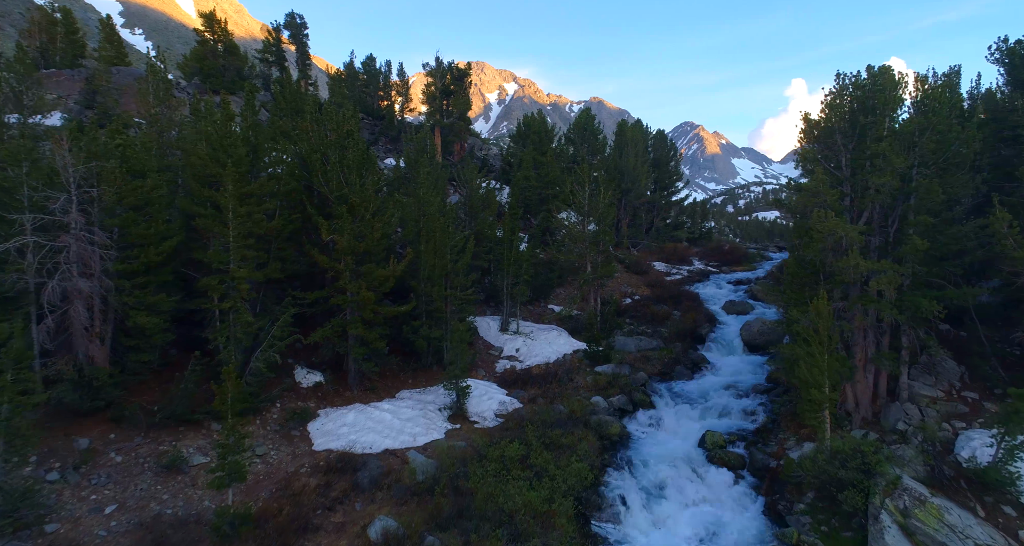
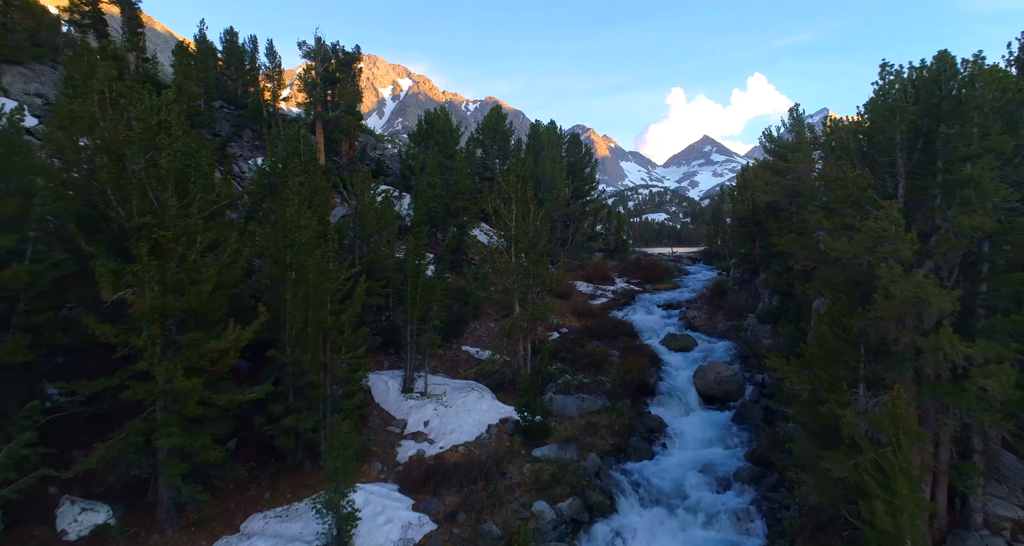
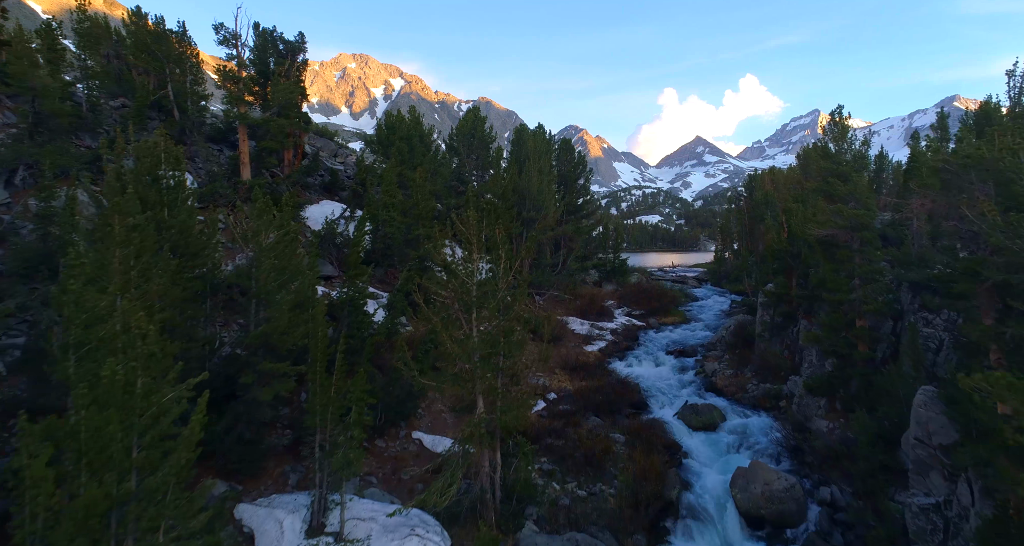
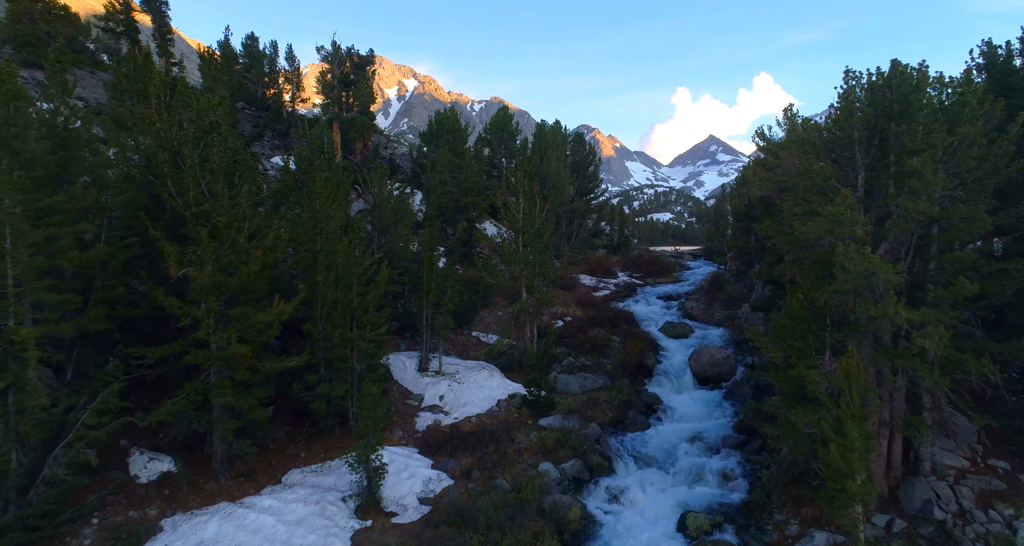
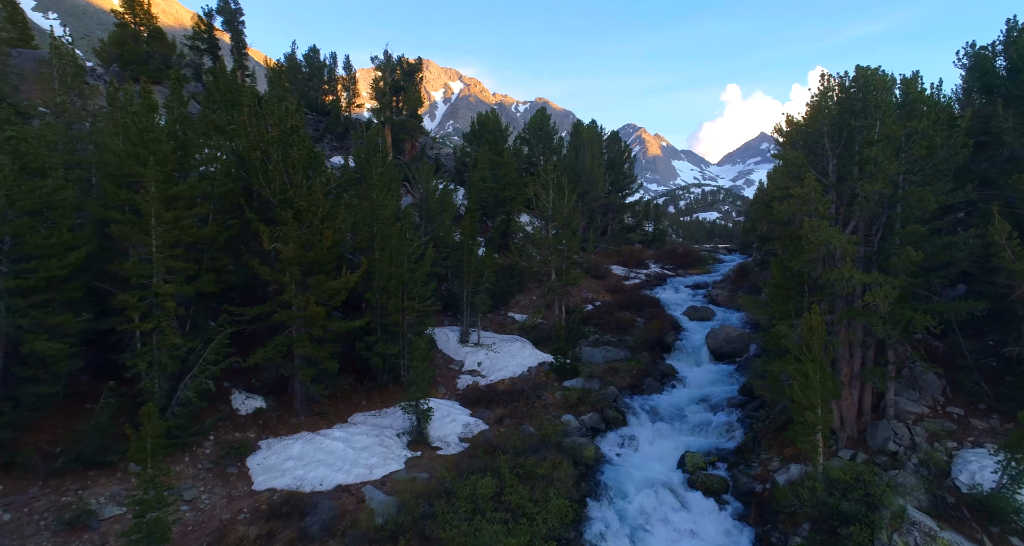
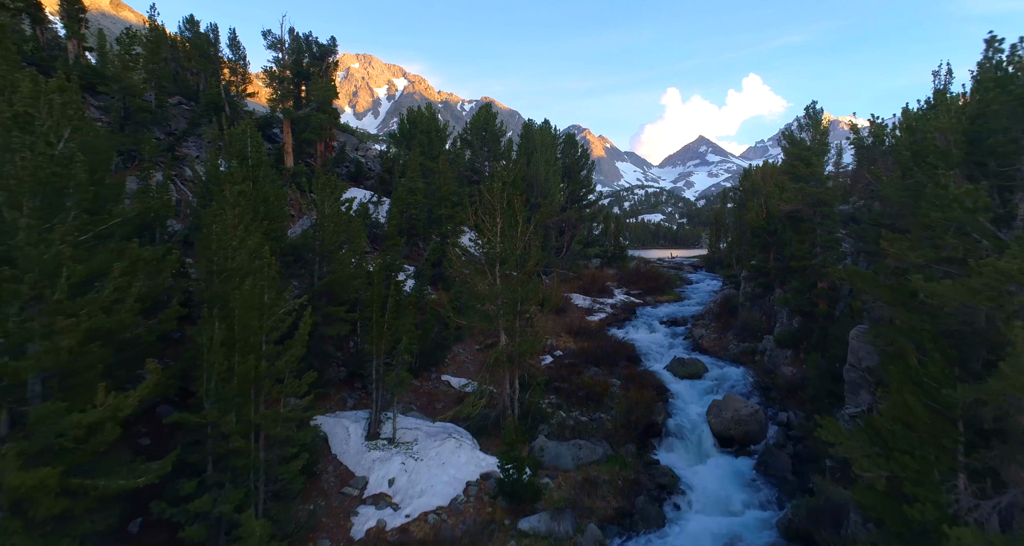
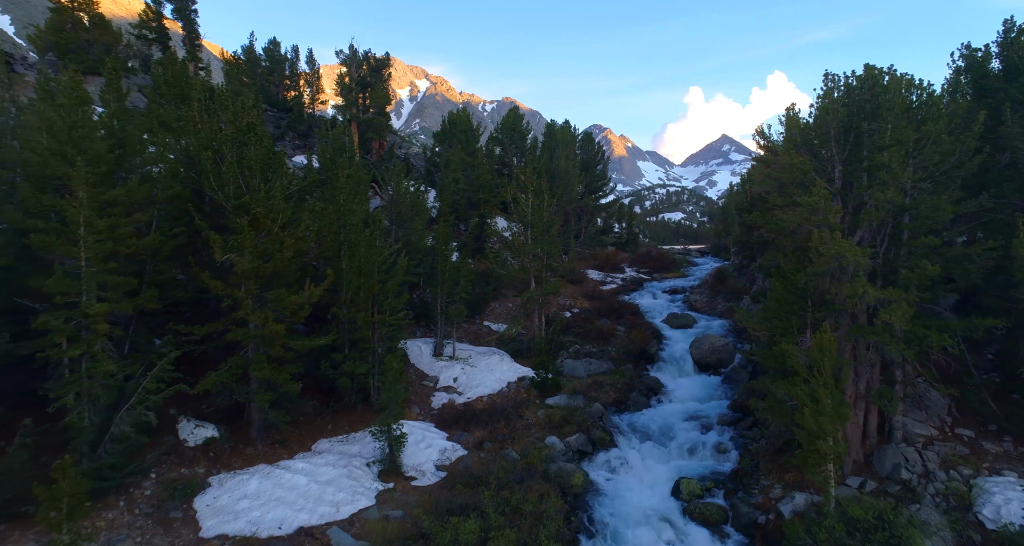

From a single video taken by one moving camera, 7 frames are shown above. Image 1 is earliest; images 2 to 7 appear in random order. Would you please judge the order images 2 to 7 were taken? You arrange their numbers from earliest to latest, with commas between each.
5, 7, 4, 2, 6, 3
